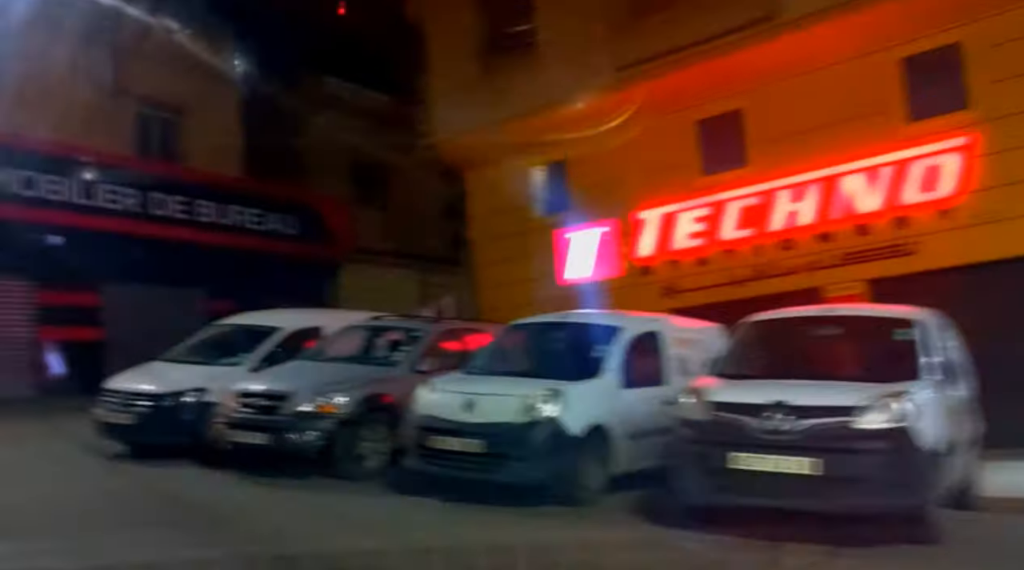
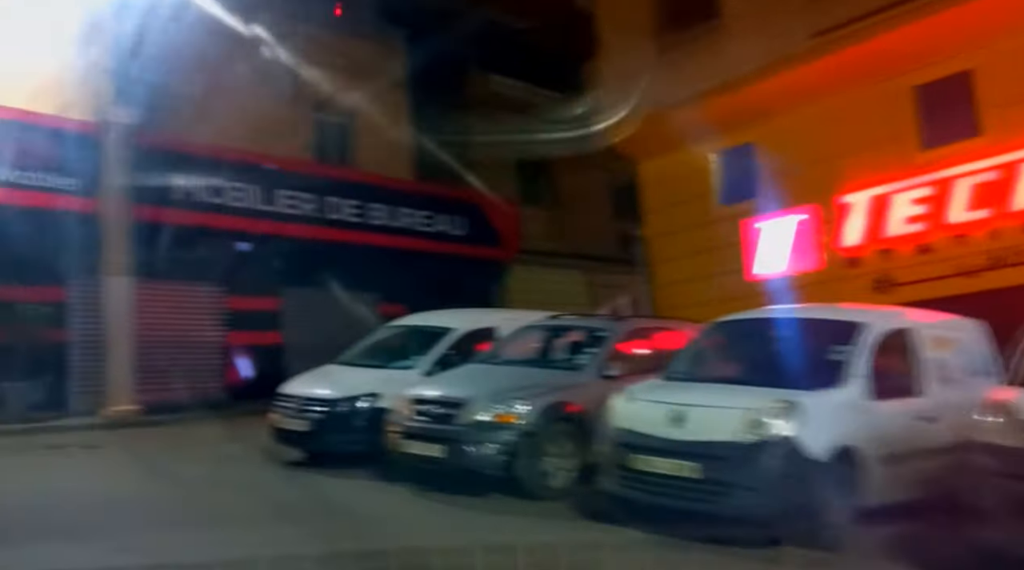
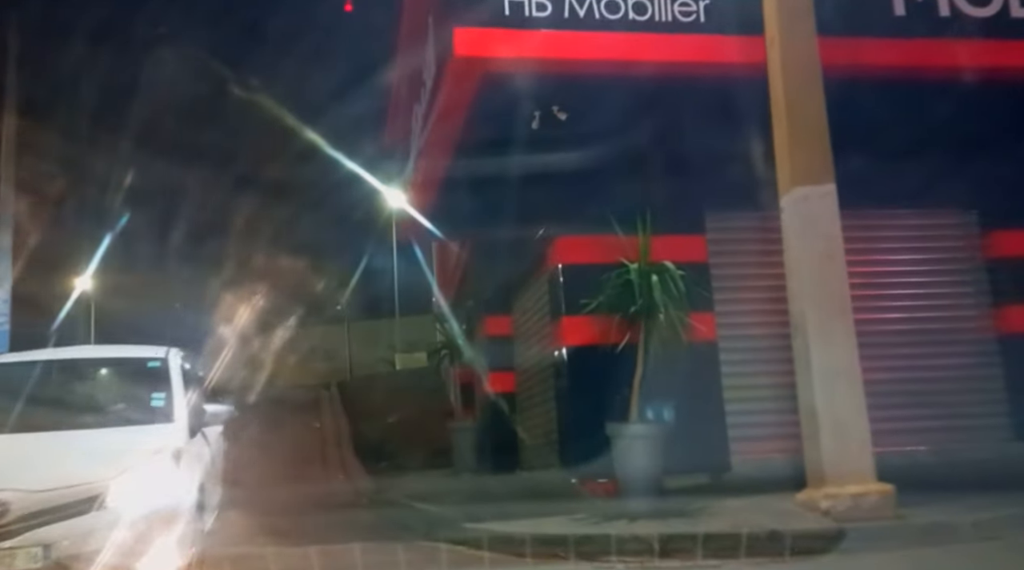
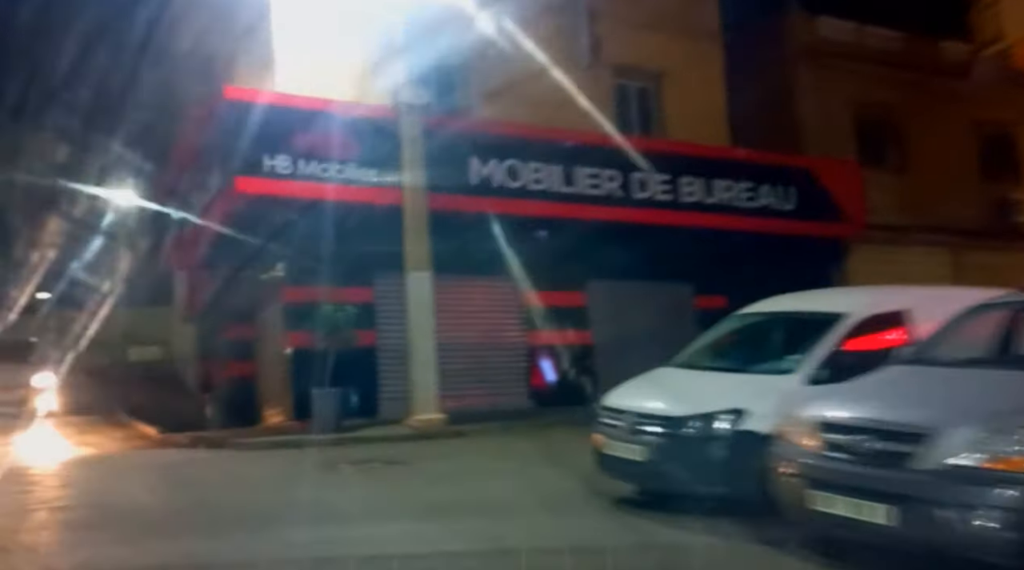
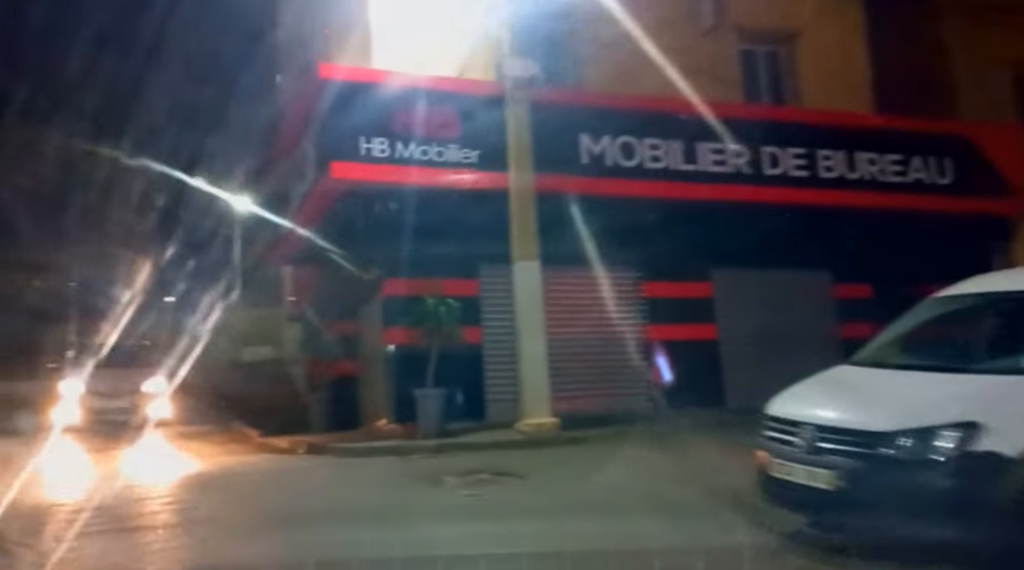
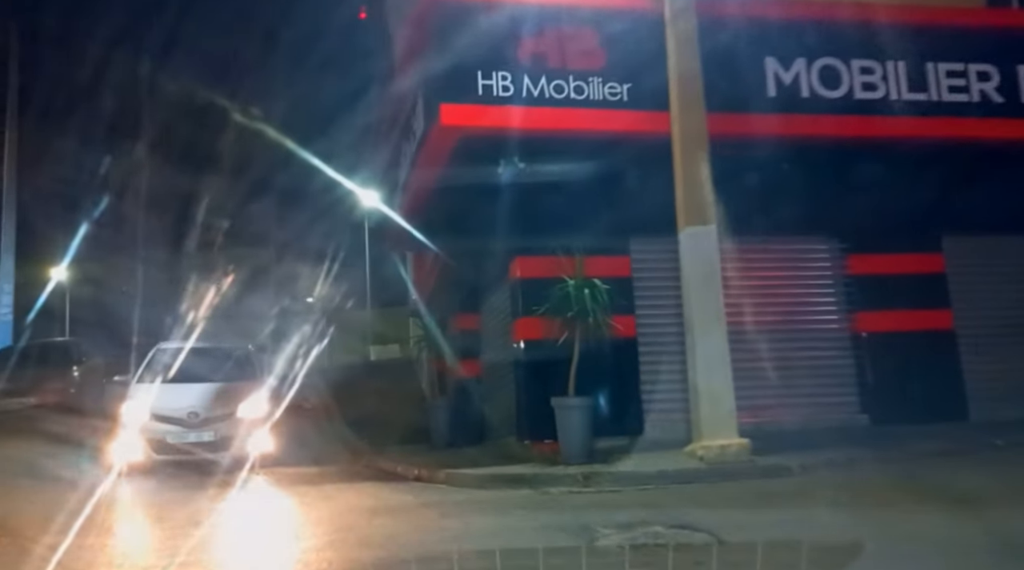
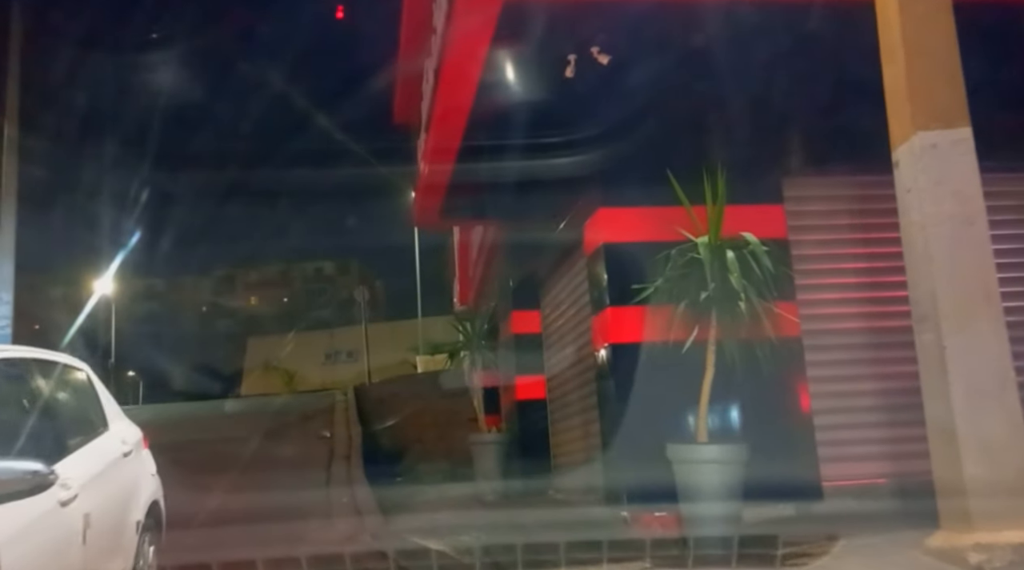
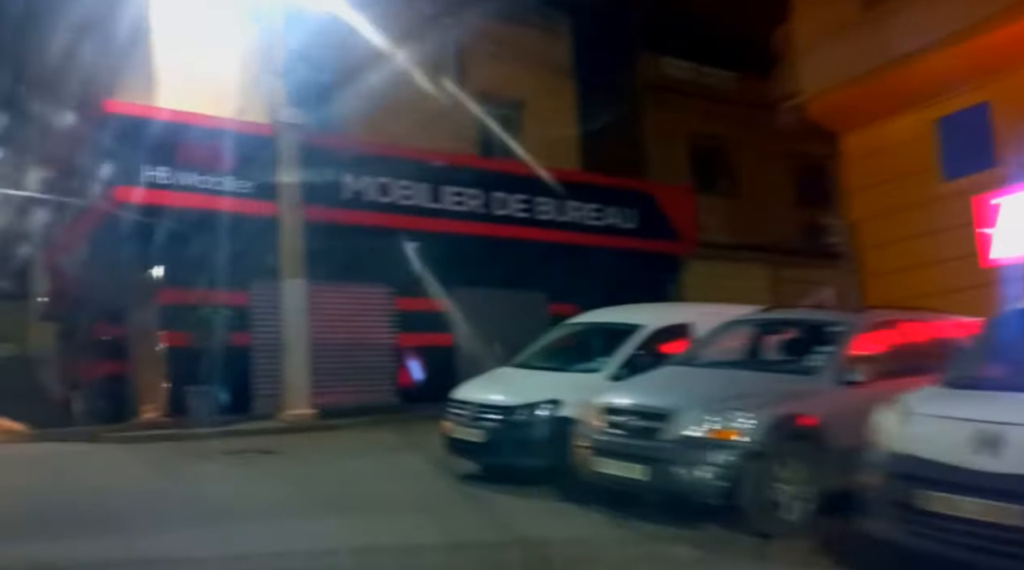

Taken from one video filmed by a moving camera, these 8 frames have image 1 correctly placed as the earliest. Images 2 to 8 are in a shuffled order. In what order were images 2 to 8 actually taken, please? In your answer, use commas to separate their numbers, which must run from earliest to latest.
2, 8, 4, 5, 6, 3, 7
